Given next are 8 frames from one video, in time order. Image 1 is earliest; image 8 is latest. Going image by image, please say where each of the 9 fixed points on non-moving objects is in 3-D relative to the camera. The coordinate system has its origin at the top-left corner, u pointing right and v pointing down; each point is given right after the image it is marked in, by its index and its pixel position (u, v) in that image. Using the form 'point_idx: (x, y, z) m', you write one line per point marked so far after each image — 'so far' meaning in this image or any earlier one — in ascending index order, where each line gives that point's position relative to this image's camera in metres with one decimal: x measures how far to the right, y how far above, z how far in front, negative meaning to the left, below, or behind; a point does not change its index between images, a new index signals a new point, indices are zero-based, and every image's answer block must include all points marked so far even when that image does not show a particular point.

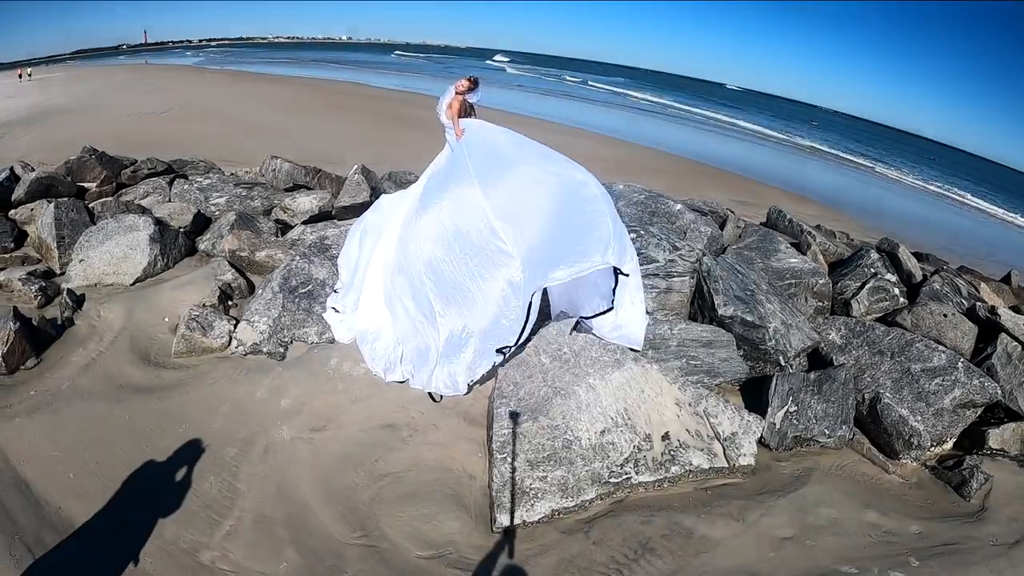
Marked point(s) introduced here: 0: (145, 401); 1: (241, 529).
0: (-2.5, -0.8, +3.9) m
1: (-1.5, -1.4, +3.3) m
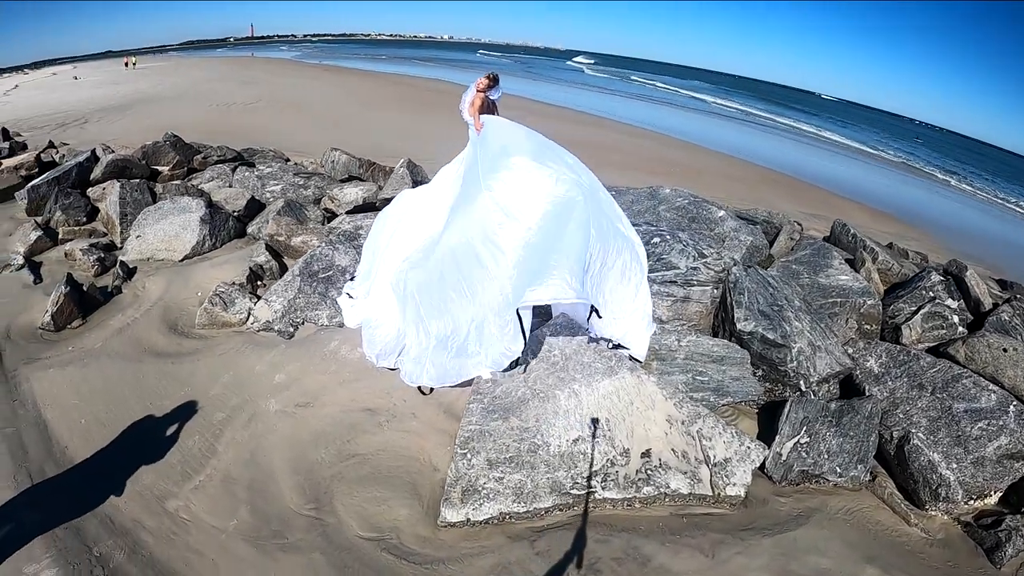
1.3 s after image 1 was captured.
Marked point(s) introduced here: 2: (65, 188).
0: (-2.7, -0.6, +4.4) m
1: (-1.9, -1.3, +3.7) m
2: (-4.8, +1.1, +6.0) m
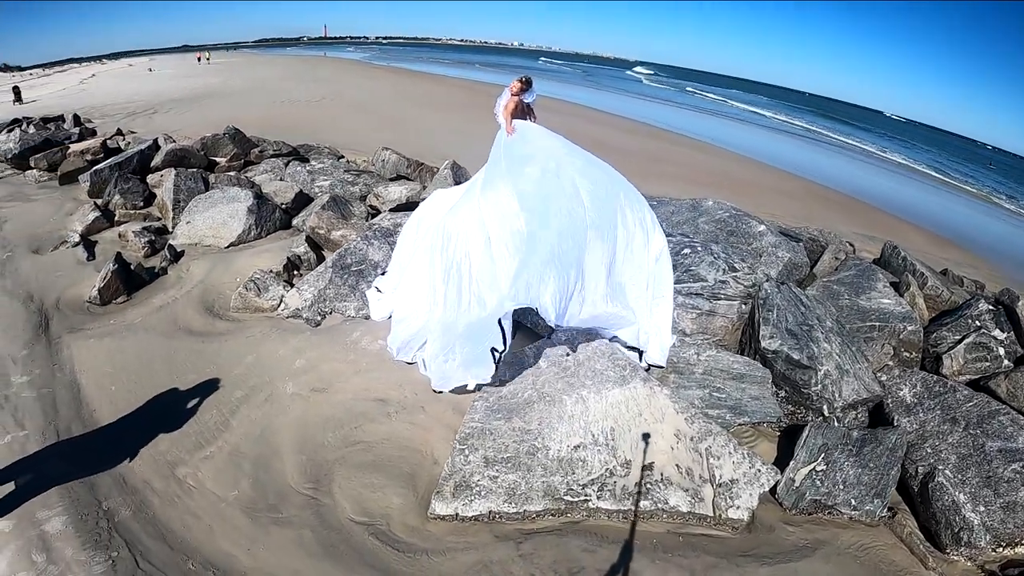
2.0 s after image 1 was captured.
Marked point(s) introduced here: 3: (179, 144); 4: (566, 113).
0: (-2.7, -0.4, +4.7) m
1: (-2.0, -1.2, +3.9) m
2: (-4.5, +1.3, +6.5) m
3: (-4.3, +1.9, +7.3) m
4: (+1.4, +5.0, +16.4) m
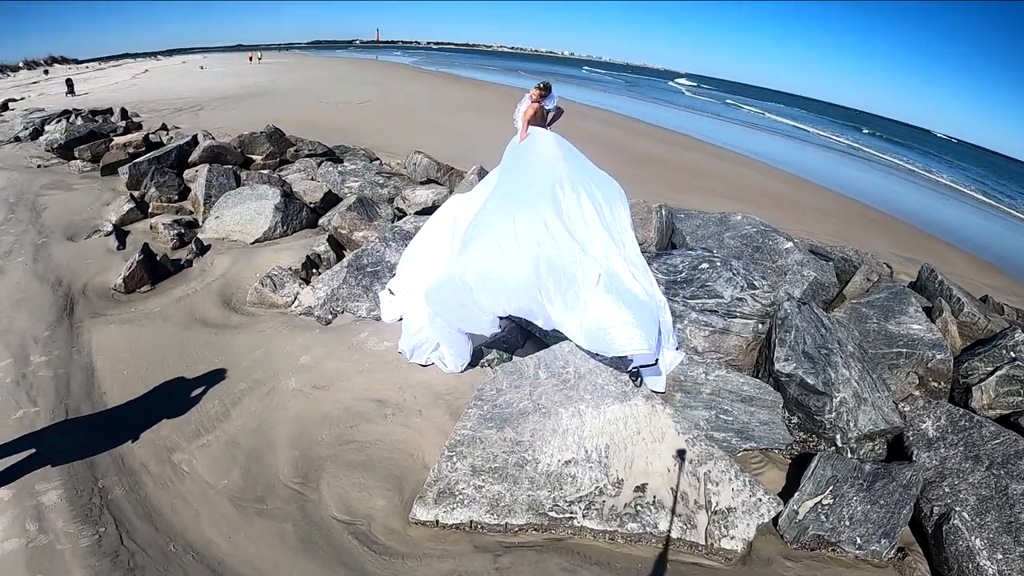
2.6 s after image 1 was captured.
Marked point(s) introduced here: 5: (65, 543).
0: (-2.7, -0.4, +4.9) m
1: (-2.1, -1.1, +4.0) m
2: (-4.2, +1.5, +6.9) m
3: (-4.0, +2.0, +7.7) m
4: (+2.6, +4.7, +16.3) m
5: (-2.5, -1.4, +3.2) m
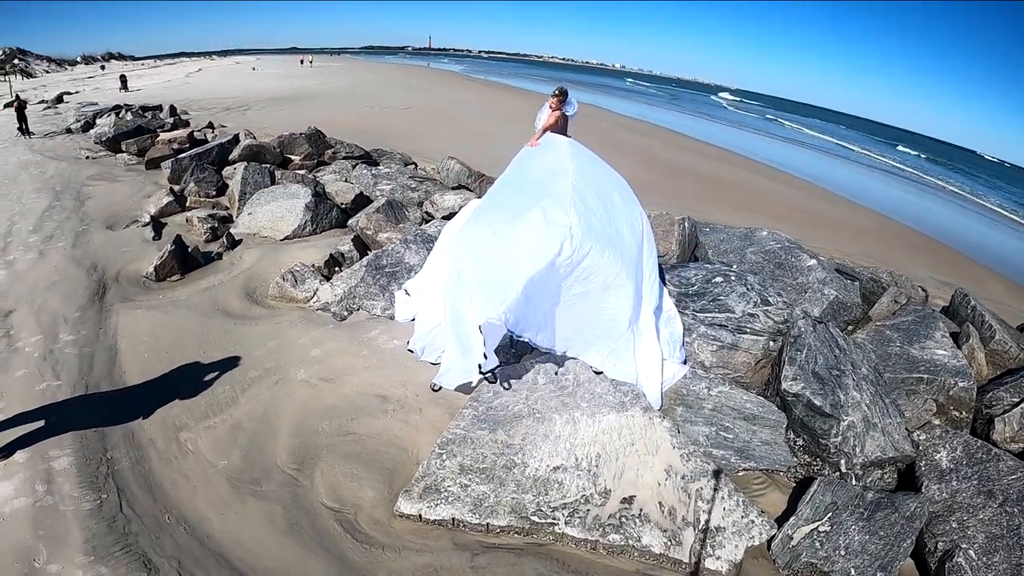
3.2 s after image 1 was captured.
0: (-2.6, -0.3, +5.2) m
1: (-2.2, -1.0, +4.2) m
2: (-3.9, +1.6, +7.3) m
3: (-3.6, +2.1, +8.1) m
4: (+3.8, +4.3, +16.1) m
5: (-2.7, -1.3, +3.5) m
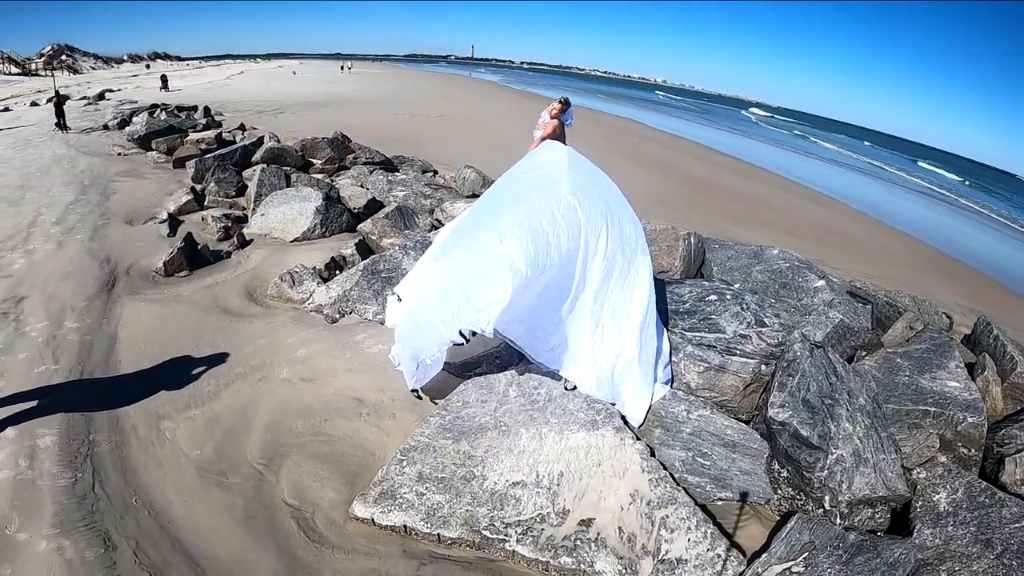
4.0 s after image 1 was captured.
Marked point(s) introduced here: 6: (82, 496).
0: (-2.8, -0.3, +5.4) m
1: (-2.5, -1.0, +4.4) m
2: (-3.8, +1.6, +7.7) m
3: (-3.4, +2.1, +8.4) m
4: (+4.9, +3.9, +15.8) m
5: (-3.0, -1.3, +3.7) m
6: (-2.8, -1.4, +3.7) m
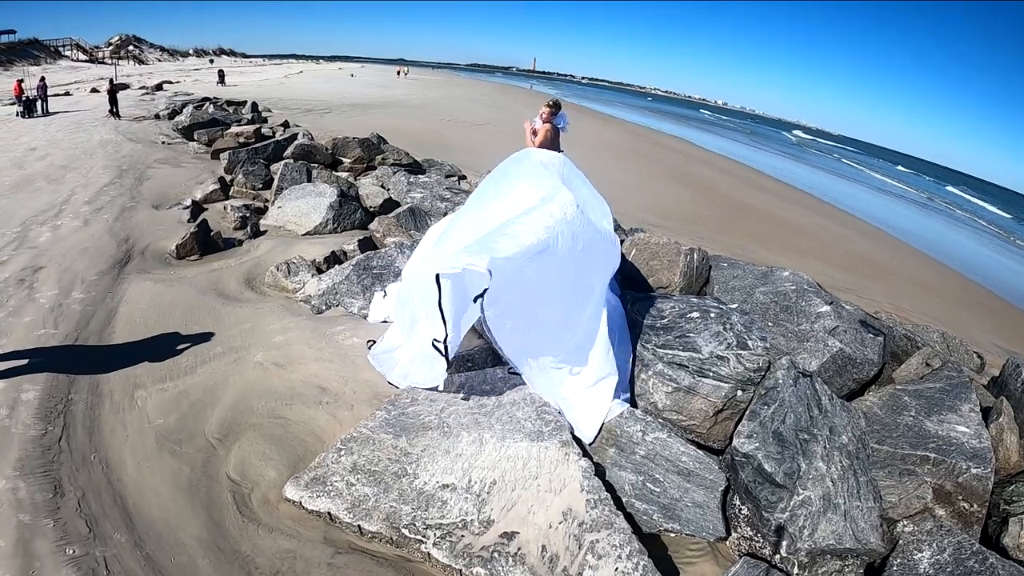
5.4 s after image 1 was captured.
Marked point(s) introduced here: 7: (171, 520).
0: (-3.0, -0.1, +5.8) m
1: (-2.9, -0.9, +4.8) m
2: (-3.5, +1.8, +8.2) m
3: (-3.0, +2.2, +8.9) m
4: (+6.3, +3.2, +15.1) m
5: (-3.6, -1.1, +4.1) m
6: (-3.3, -1.2, +4.1) m
7: (-2.3, -1.6, +3.9) m
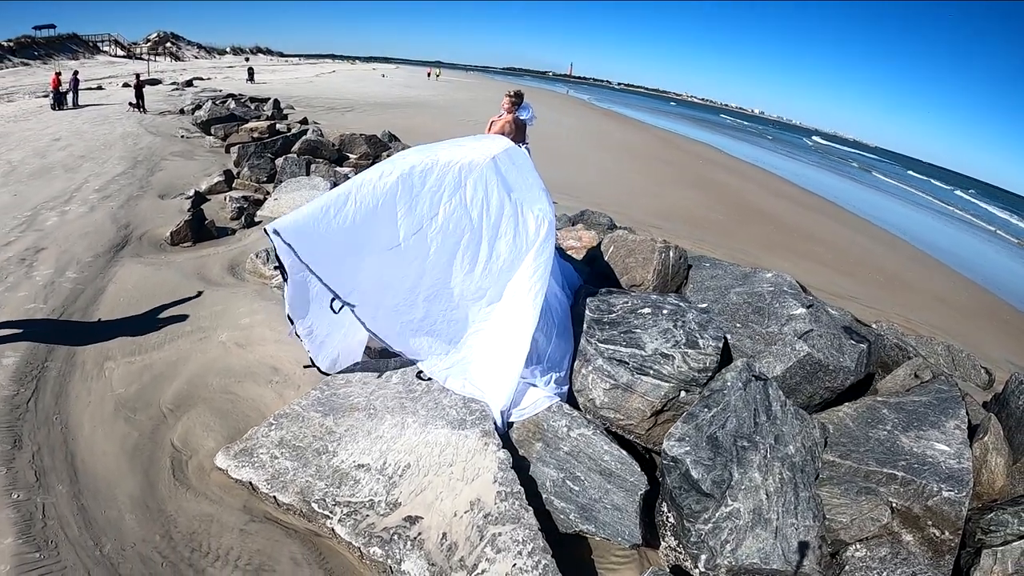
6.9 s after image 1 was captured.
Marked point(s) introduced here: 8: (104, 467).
0: (-3.4, +0.1, +6.2) m
1: (-3.4, -0.7, +5.1) m
2: (-3.5, +2.0, +8.7) m
3: (-2.9, +2.4, +9.3) m
4: (+7.1, +3.0, +14.2) m
5: (-4.2, -0.8, +4.6) m
6: (-4.0, -0.9, +4.5) m
7: (-3.0, -1.4, +4.2) m
8: (-3.1, -1.4, +4.3) m
